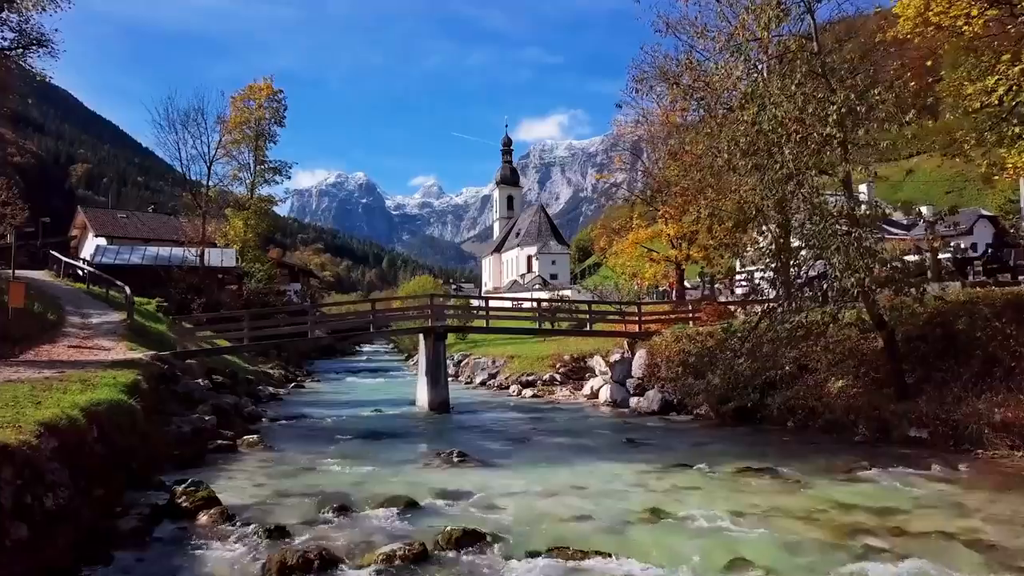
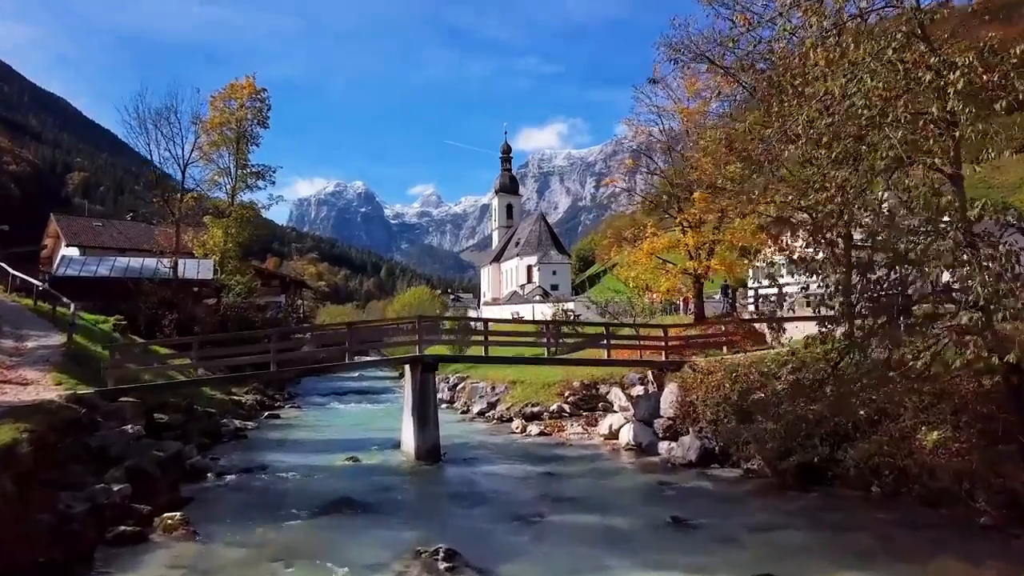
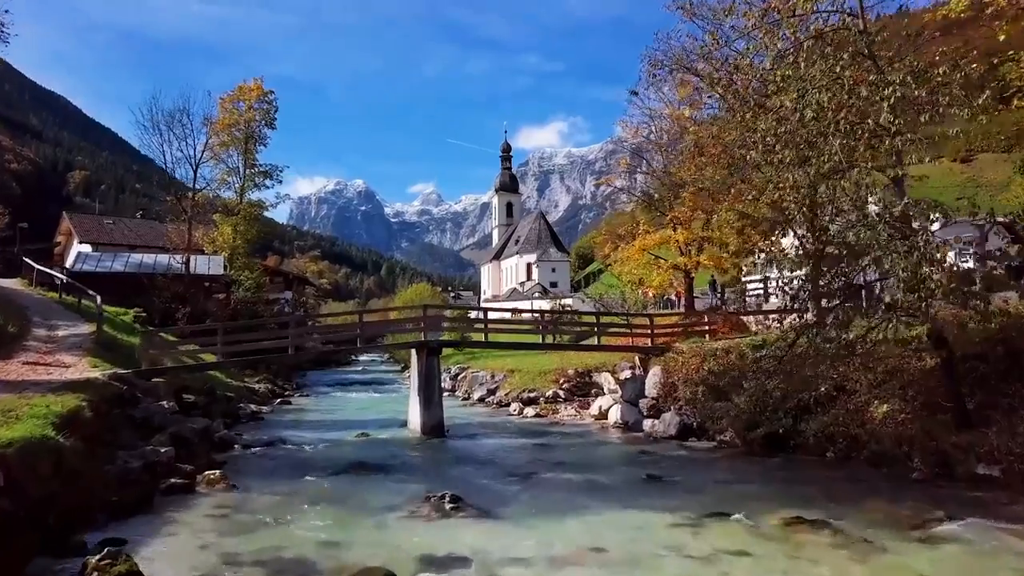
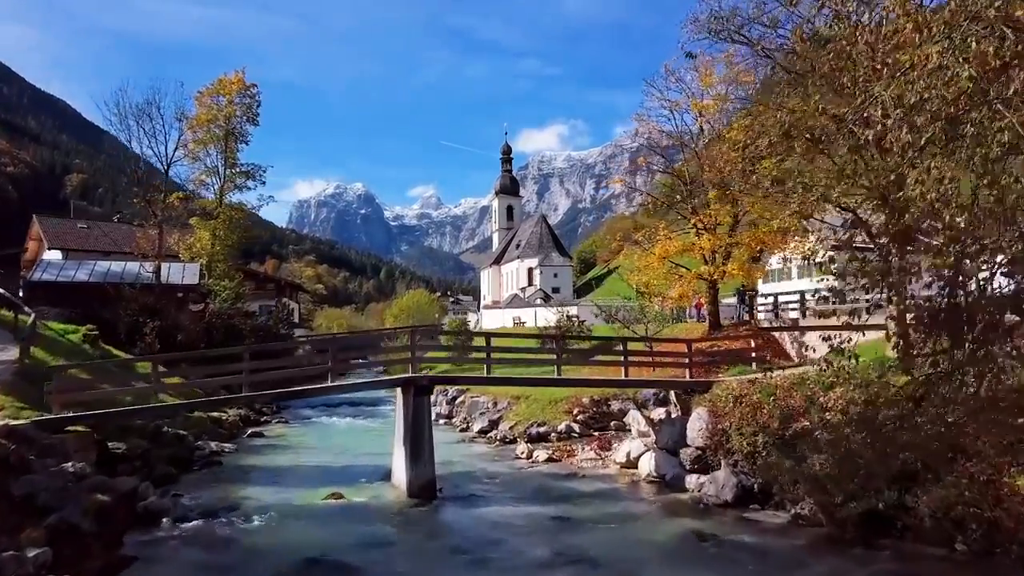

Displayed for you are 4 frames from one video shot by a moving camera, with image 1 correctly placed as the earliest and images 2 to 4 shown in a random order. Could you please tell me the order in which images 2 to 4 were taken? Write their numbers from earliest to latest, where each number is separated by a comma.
3, 2, 4
